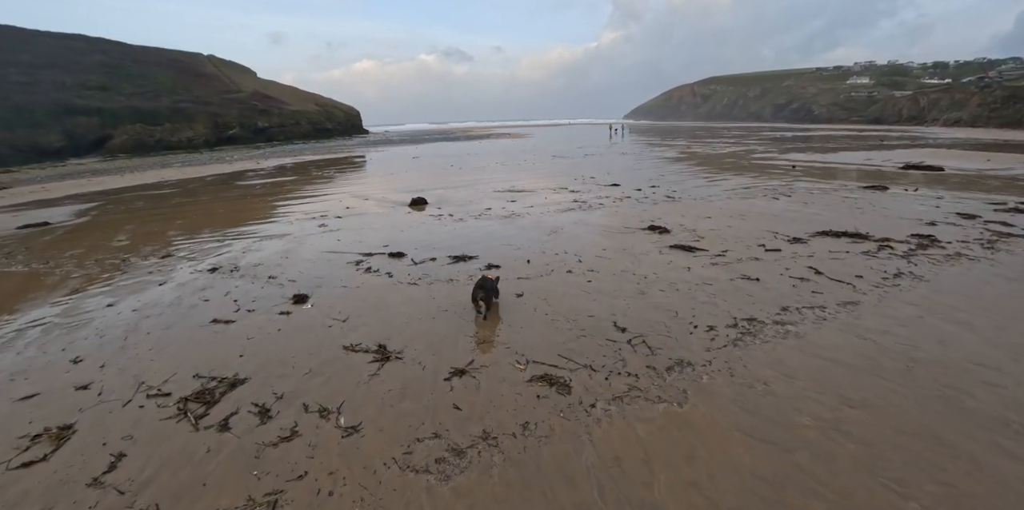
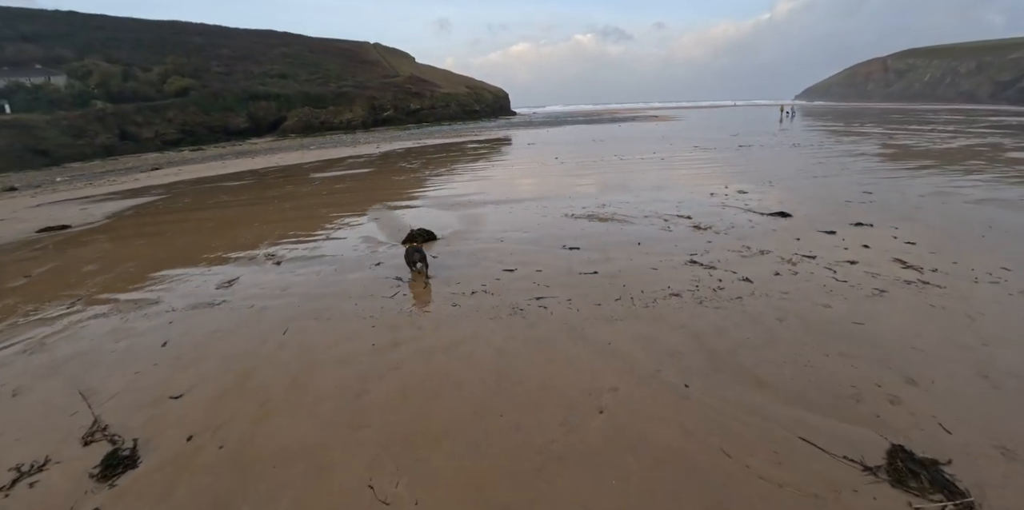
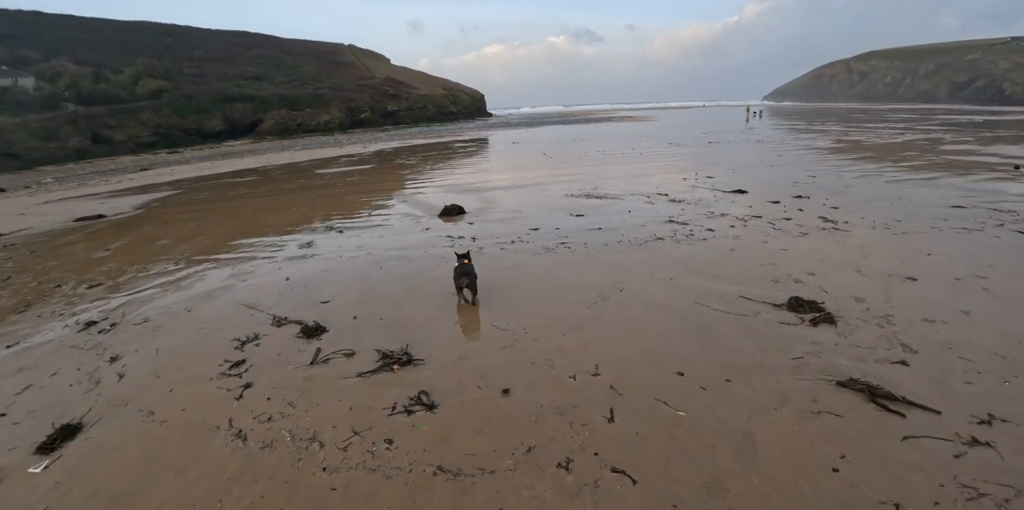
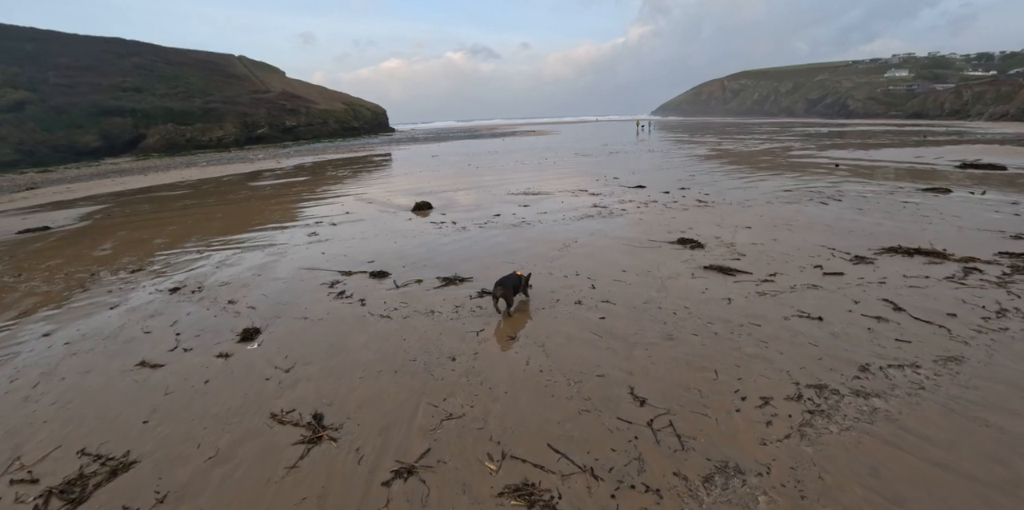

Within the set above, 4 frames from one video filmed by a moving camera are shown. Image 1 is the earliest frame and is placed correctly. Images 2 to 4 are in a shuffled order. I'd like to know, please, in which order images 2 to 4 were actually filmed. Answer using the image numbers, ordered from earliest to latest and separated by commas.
4, 3, 2
